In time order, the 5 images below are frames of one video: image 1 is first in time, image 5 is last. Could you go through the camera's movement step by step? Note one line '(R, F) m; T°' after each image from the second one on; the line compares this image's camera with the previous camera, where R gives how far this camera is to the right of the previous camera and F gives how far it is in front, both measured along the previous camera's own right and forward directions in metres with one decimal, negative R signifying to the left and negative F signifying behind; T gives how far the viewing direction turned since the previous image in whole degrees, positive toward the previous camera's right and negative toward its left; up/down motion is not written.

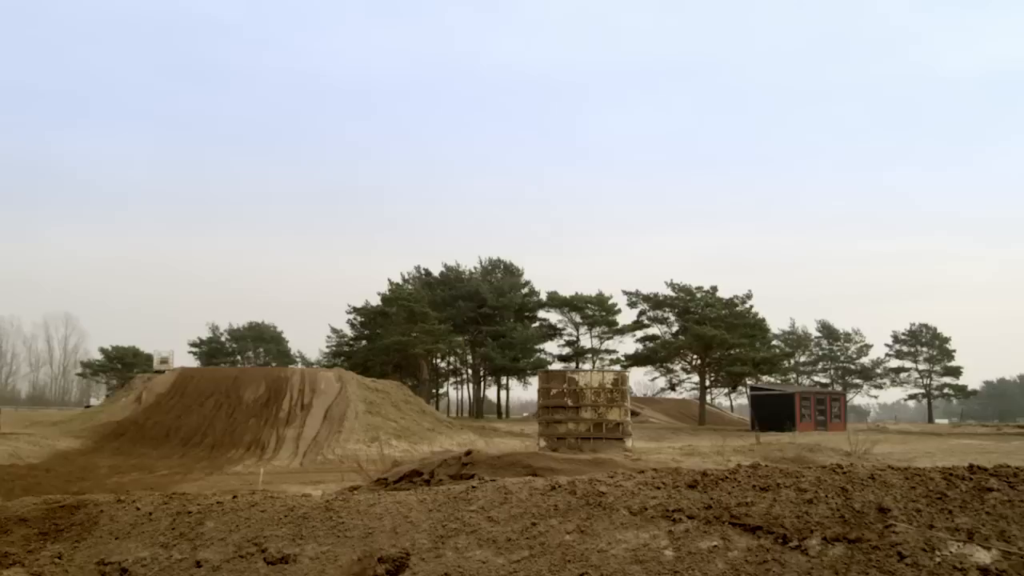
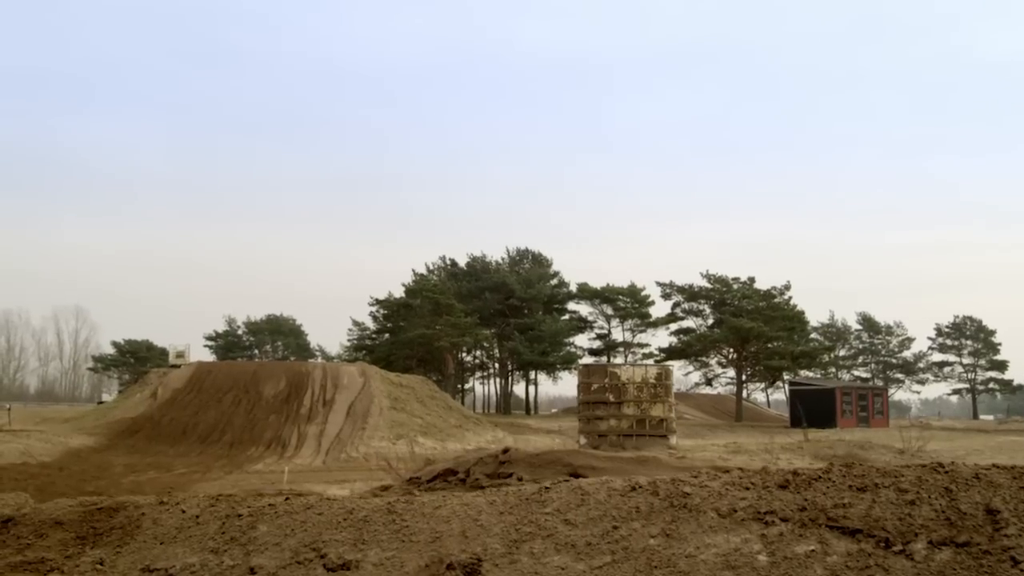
(-0.9, +0.6) m; +1°
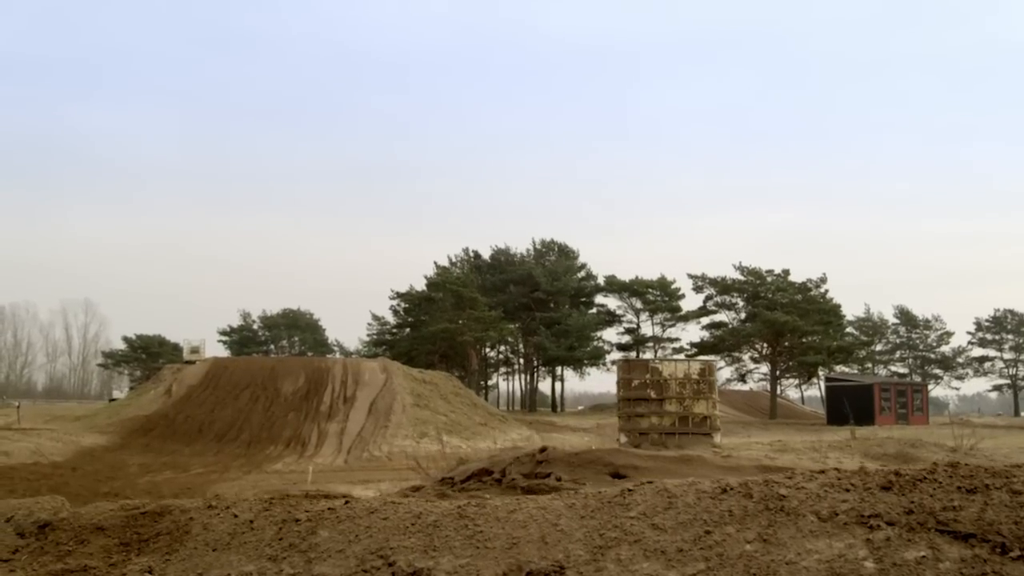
(-0.9, +0.6) m; +1°
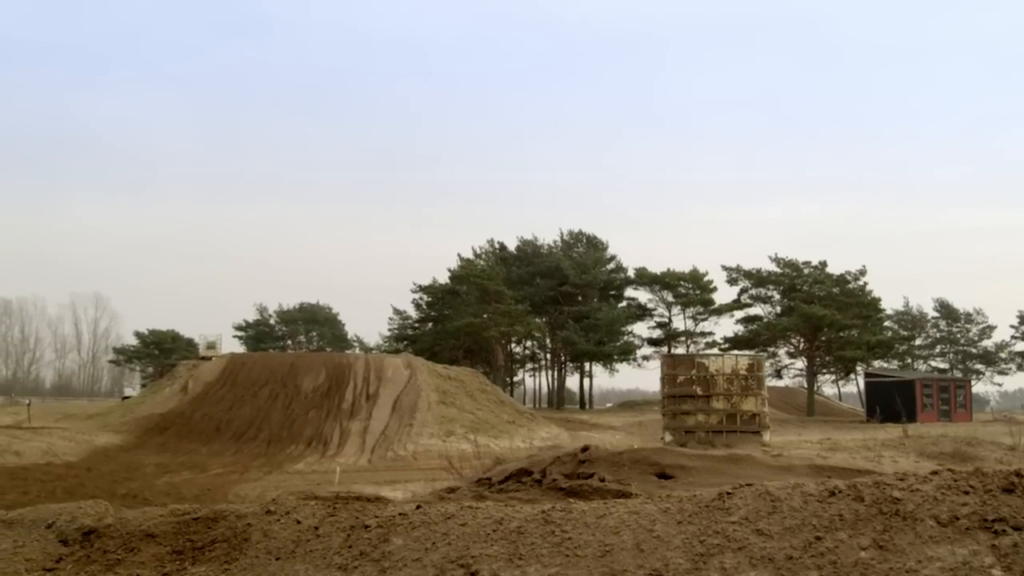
(-0.9, +0.6) m; +1°
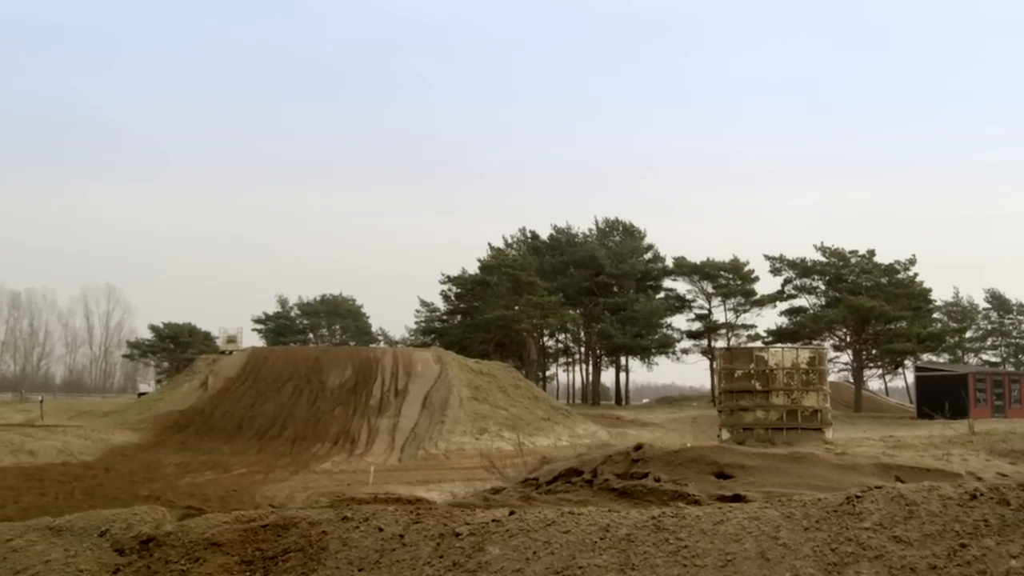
(-1.0, +0.8) m; +1°
